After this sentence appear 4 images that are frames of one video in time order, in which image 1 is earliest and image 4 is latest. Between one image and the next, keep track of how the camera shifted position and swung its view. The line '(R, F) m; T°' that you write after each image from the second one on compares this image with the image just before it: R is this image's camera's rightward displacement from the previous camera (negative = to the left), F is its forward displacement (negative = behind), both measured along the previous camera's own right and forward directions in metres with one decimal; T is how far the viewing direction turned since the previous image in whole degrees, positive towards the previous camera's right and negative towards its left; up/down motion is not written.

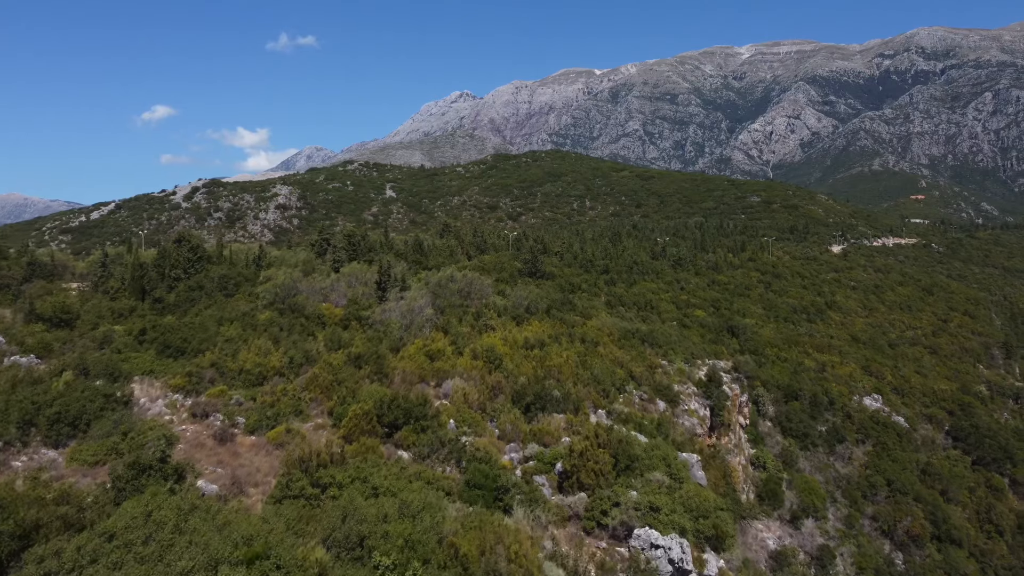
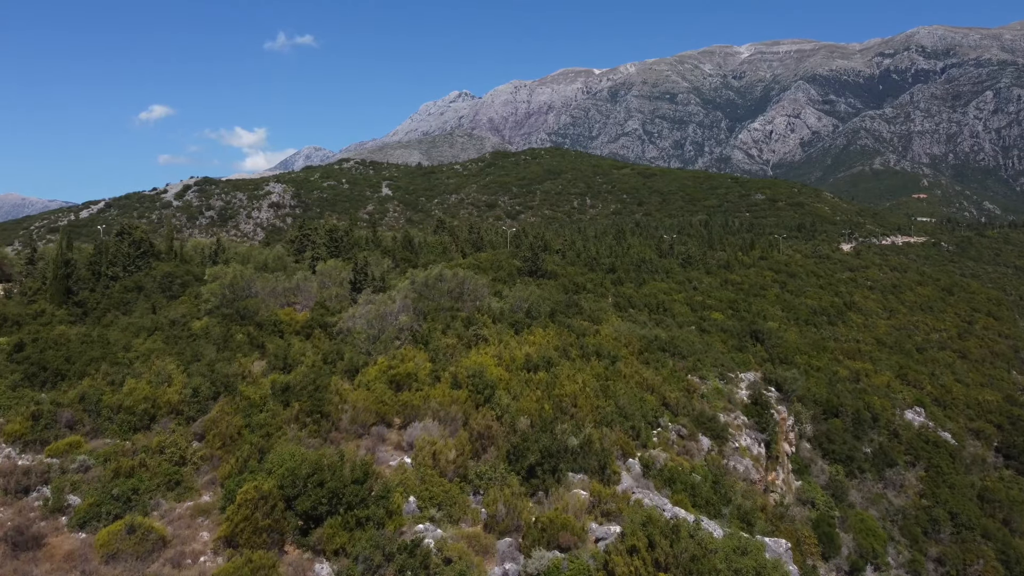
(0.0, +4.9) m; 0°
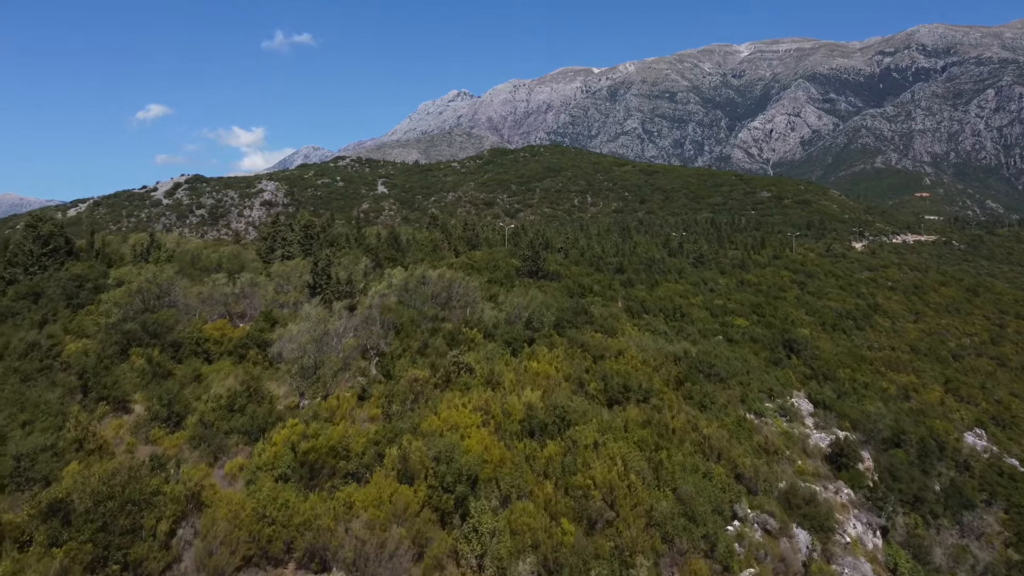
(+0.1, +5.5) m; 0°
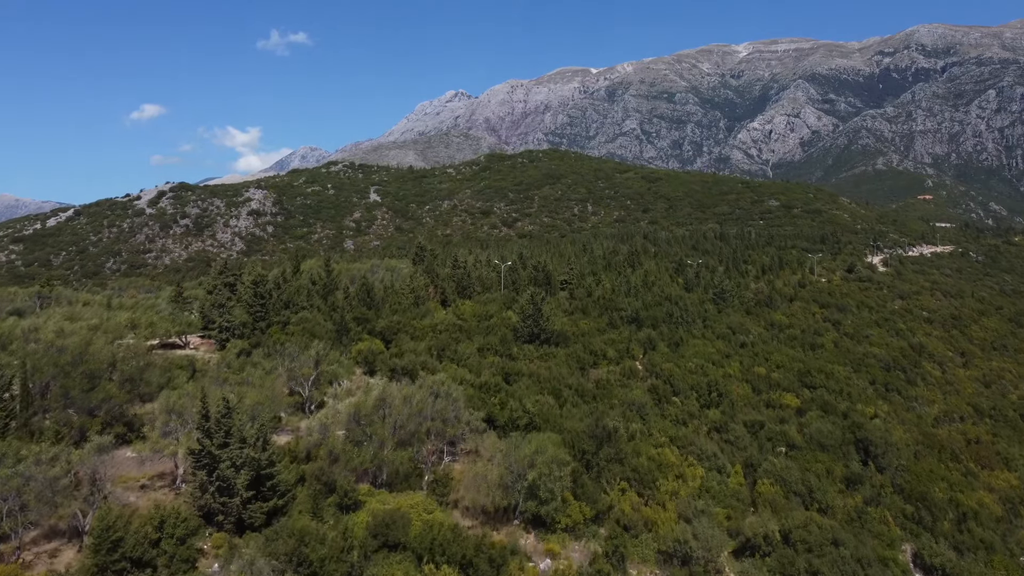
(0.0, +8.1) m; 0°
